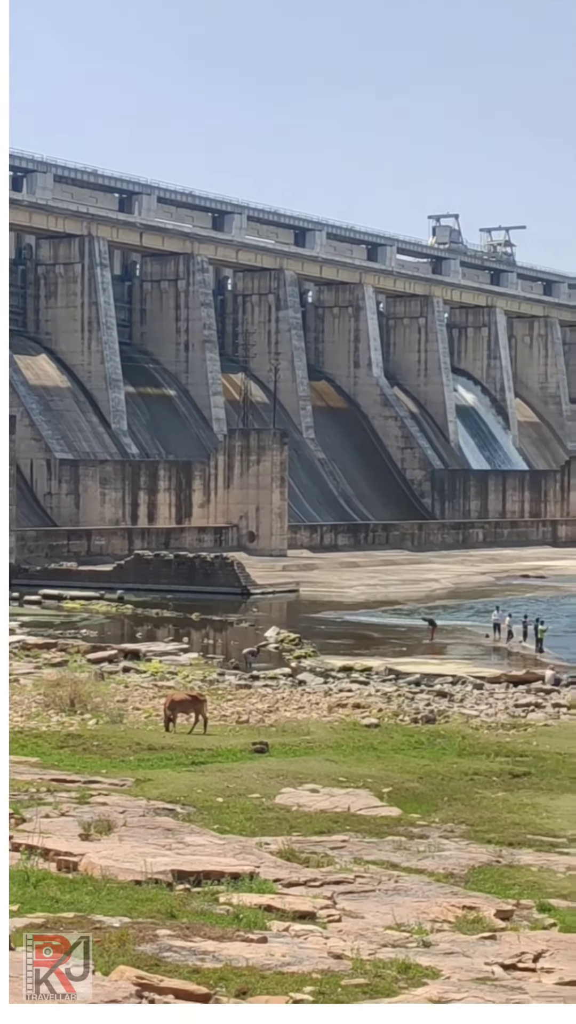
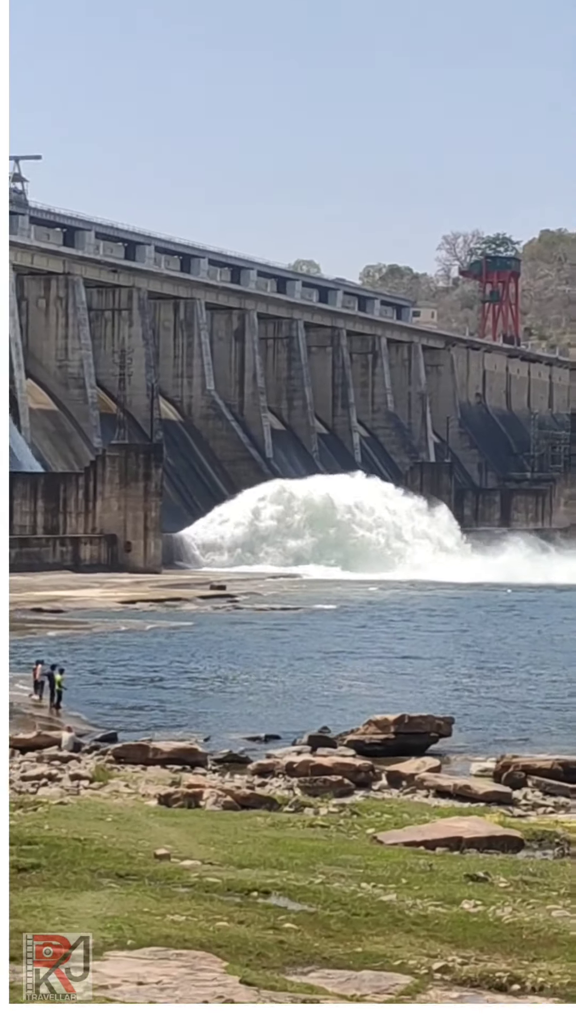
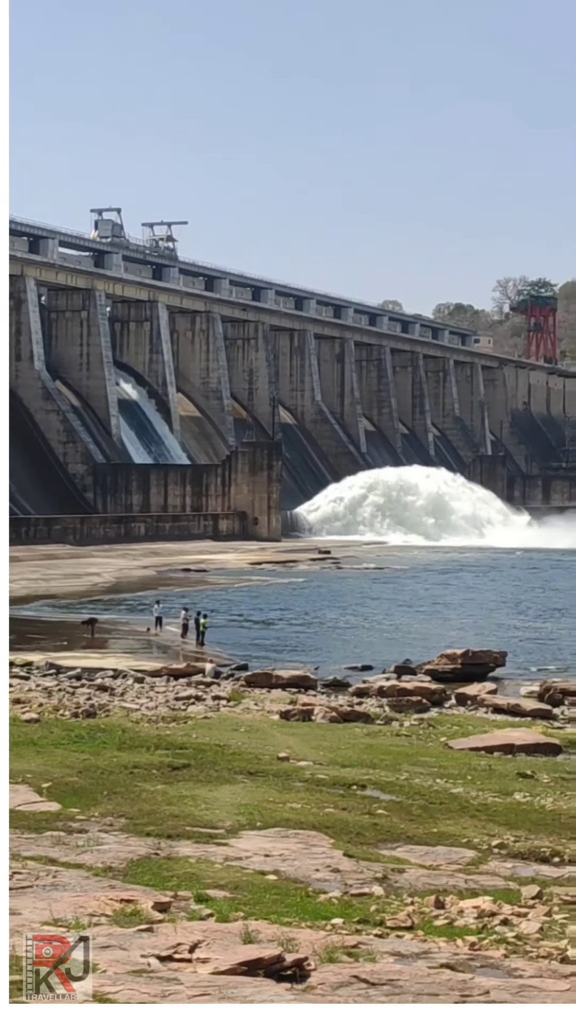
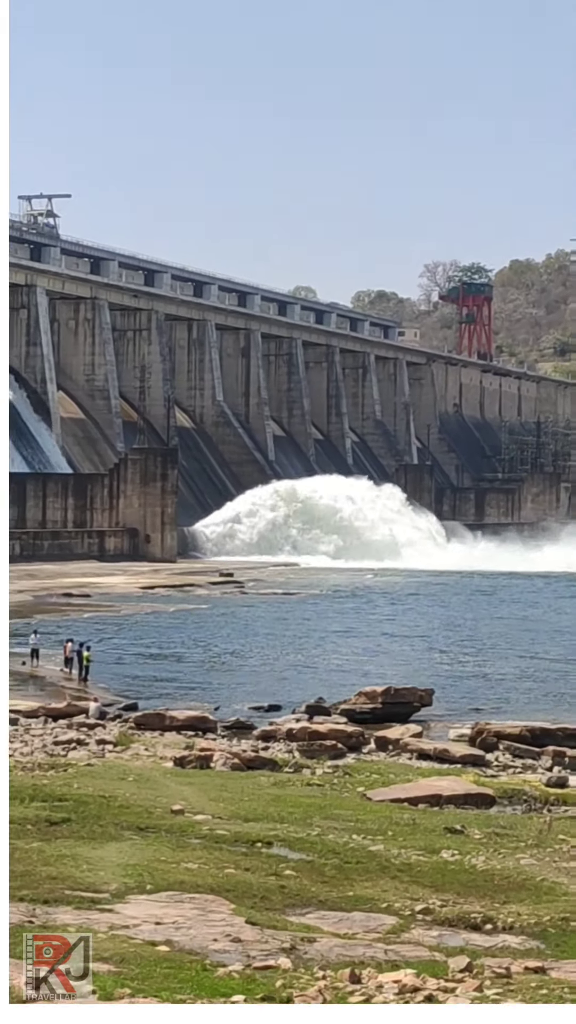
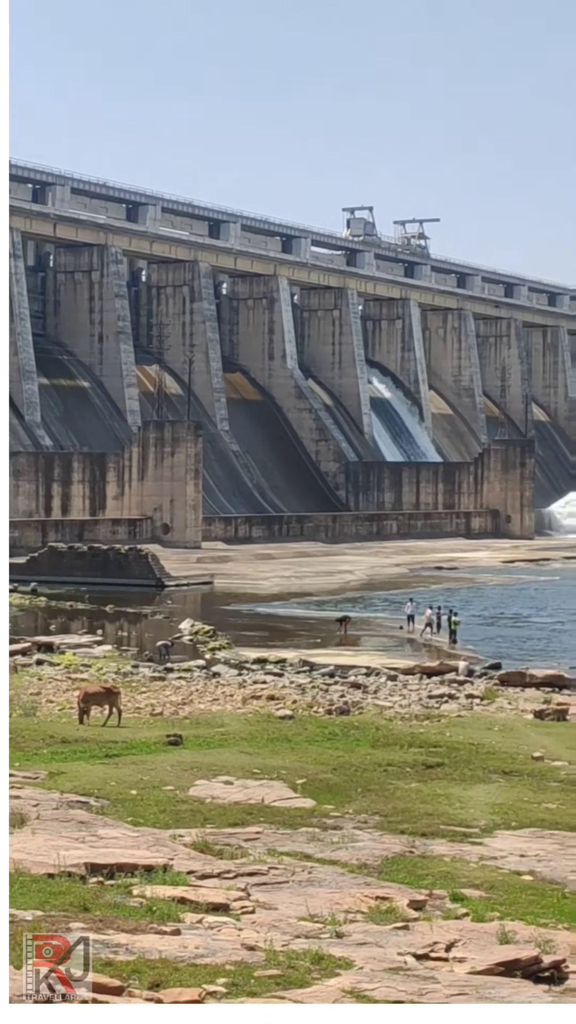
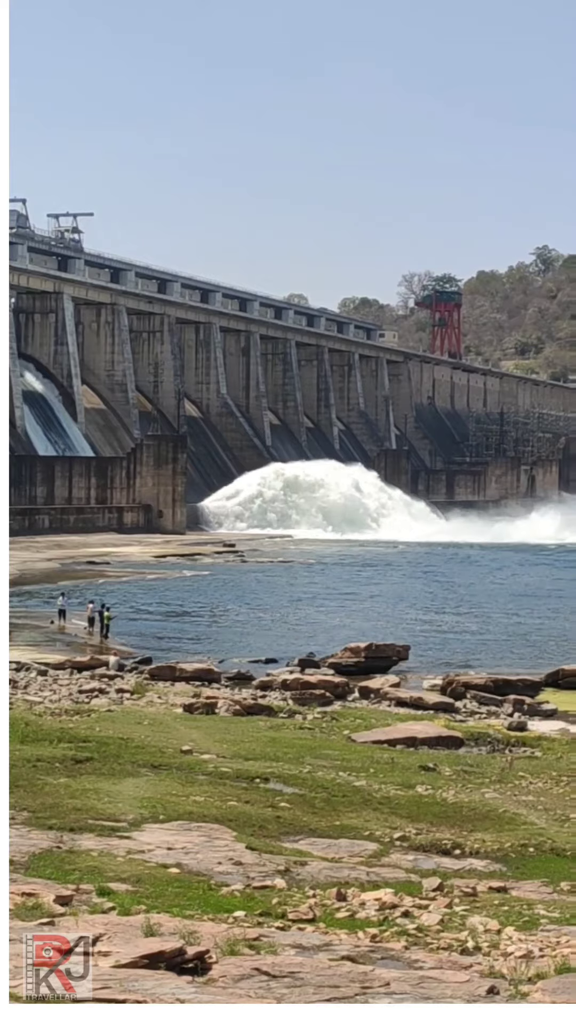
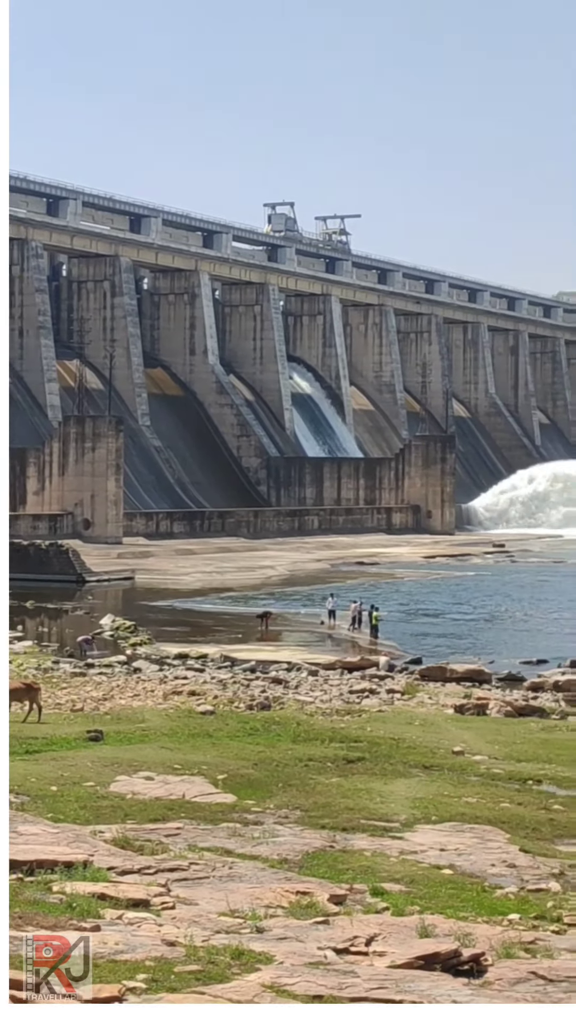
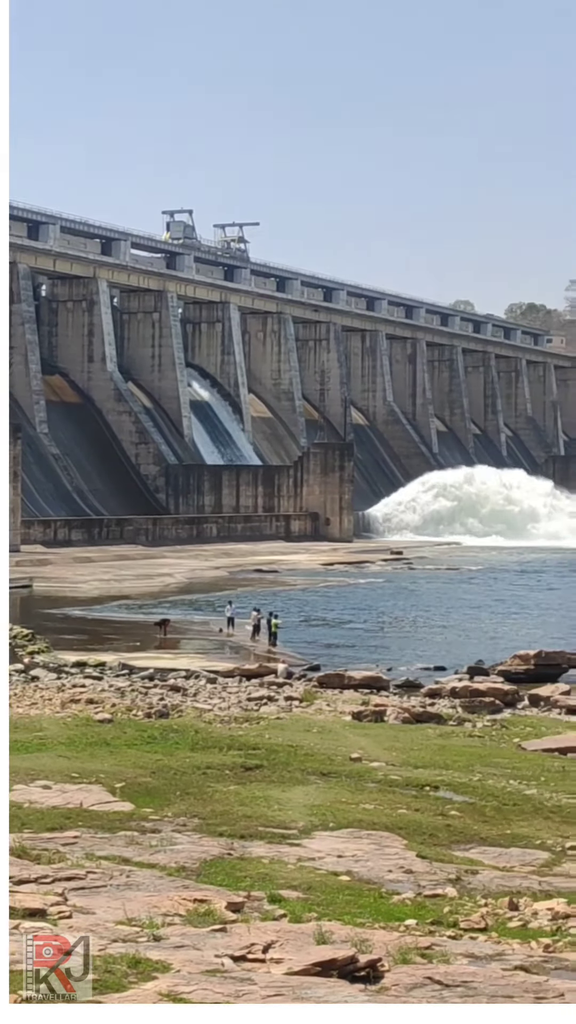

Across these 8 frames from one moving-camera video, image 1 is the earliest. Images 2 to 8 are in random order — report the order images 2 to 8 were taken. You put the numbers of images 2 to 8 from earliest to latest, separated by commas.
5, 7, 8, 3, 6, 4, 2
